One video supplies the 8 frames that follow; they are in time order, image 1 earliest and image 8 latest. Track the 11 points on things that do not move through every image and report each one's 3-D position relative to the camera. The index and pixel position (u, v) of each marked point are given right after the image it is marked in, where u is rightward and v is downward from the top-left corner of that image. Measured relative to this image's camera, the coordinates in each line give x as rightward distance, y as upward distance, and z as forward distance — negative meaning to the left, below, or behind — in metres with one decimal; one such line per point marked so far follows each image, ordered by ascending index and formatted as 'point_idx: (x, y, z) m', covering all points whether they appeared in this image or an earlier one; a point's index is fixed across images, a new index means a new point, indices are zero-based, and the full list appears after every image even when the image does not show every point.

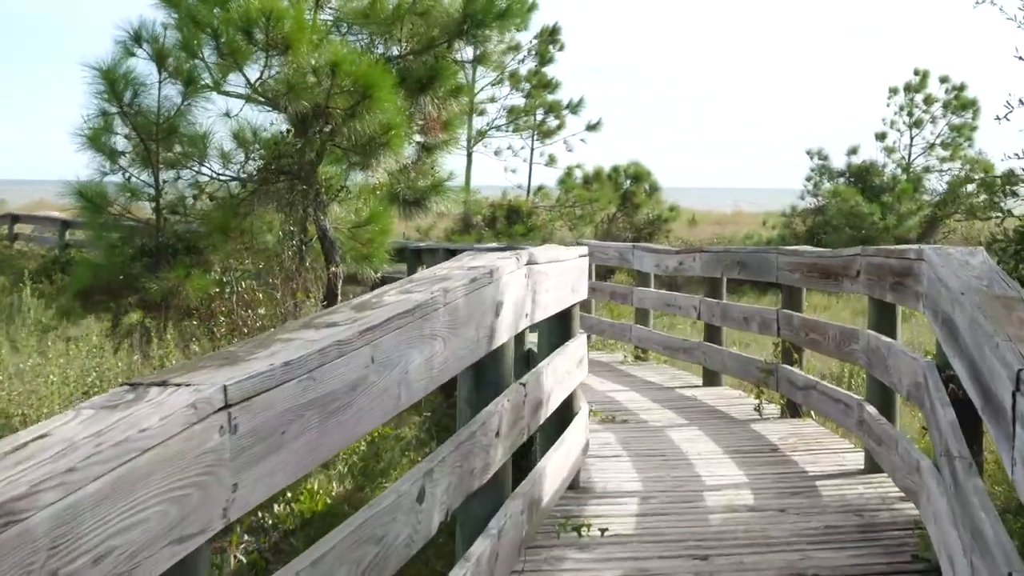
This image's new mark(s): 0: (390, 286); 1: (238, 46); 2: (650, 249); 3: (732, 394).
0: (-0.2, 0.0, +2.3) m
1: (-1.1, +0.9, +6.4) m
2: (+0.7, +0.2, +8.1) m
3: (+0.9, -0.4, +6.6) m
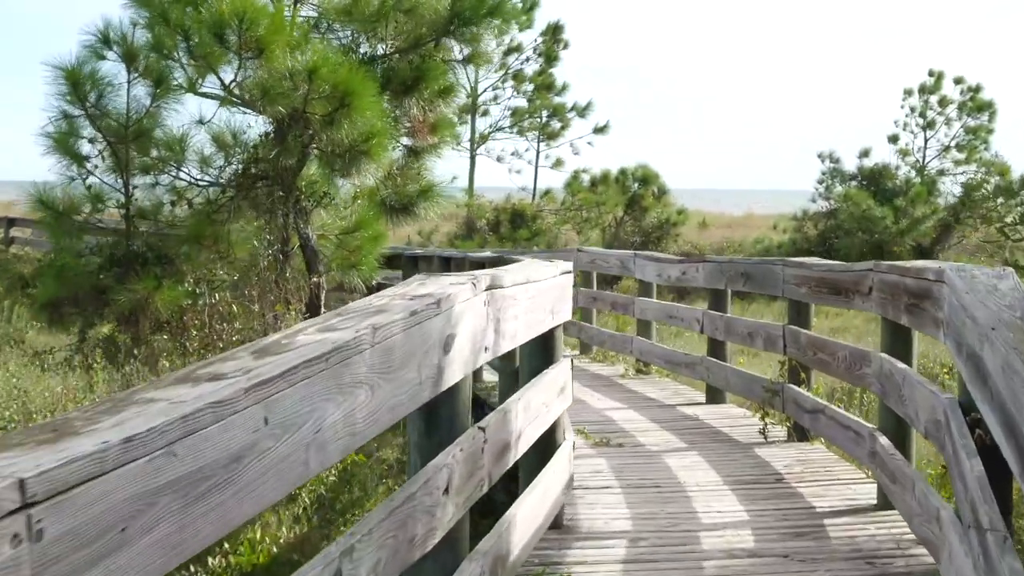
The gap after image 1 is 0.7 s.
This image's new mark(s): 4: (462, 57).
0: (-0.2, 0.0, +1.9) m
1: (-1.1, +0.9, +6.0) m
2: (+0.7, +0.1, +7.7) m
3: (+0.9, -0.5, +6.2) m
4: (-0.3, +1.1, +7.9) m
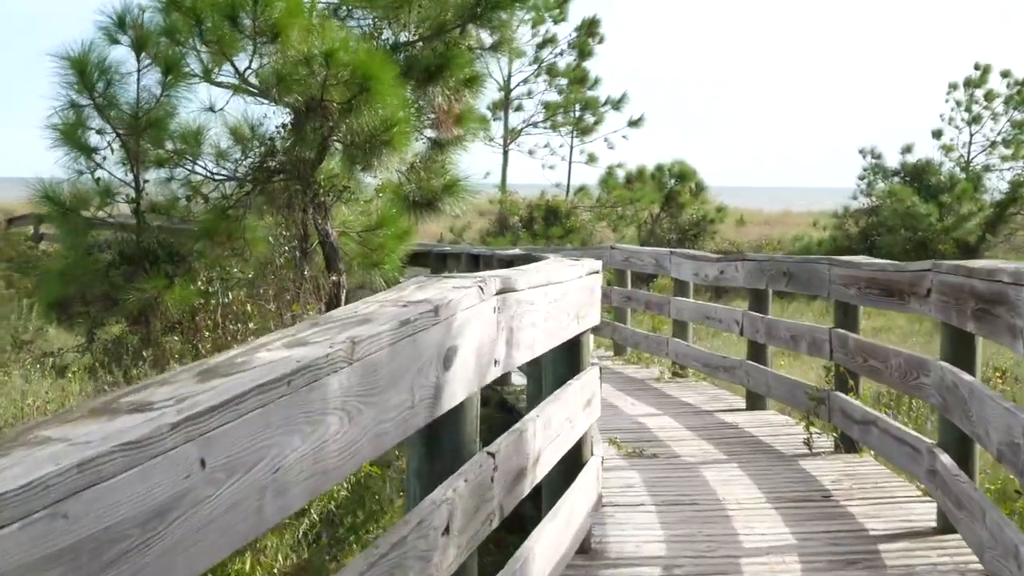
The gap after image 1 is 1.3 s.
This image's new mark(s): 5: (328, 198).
0: (-0.2, 0.0, +1.6) m
1: (-1.0, +0.9, +5.7) m
2: (+0.8, +0.1, +7.4) m
3: (+1.0, -0.5, +5.9) m
4: (-0.1, +1.2, +7.6) m
5: (-0.8, +0.4, +6.6) m
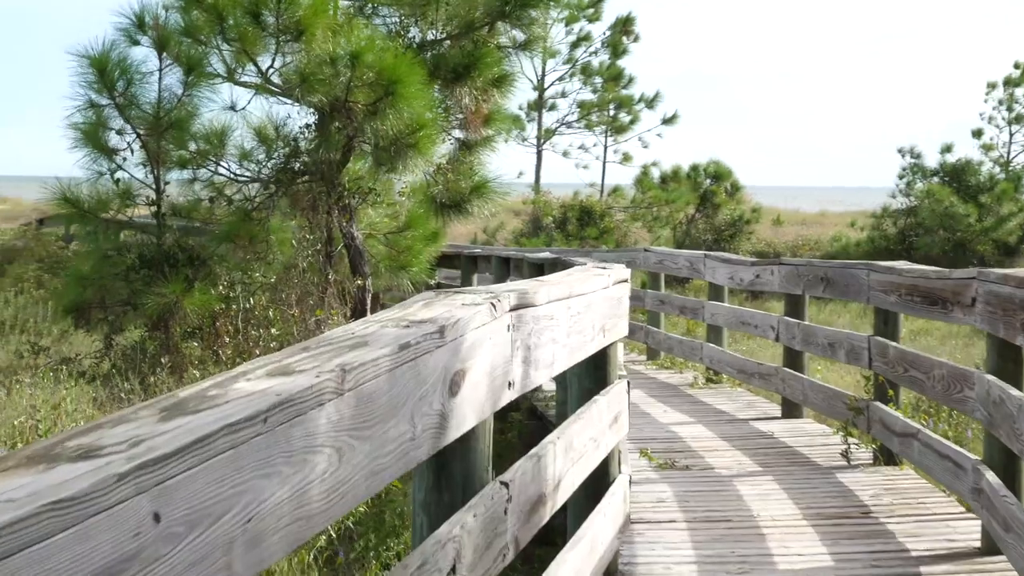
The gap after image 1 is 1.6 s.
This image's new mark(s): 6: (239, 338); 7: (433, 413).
0: (-0.2, -0.1, +1.4) m
1: (-0.9, +0.9, +5.6) m
2: (+0.9, +0.1, +7.2) m
3: (+1.1, -0.5, +5.7) m
4: (0.0, +1.1, +7.4) m
5: (-0.6, +0.4, +6.5) m
6: (-1.0, -0.2, +5.8) m
7: (-0.1, -0.1, +1.7) m
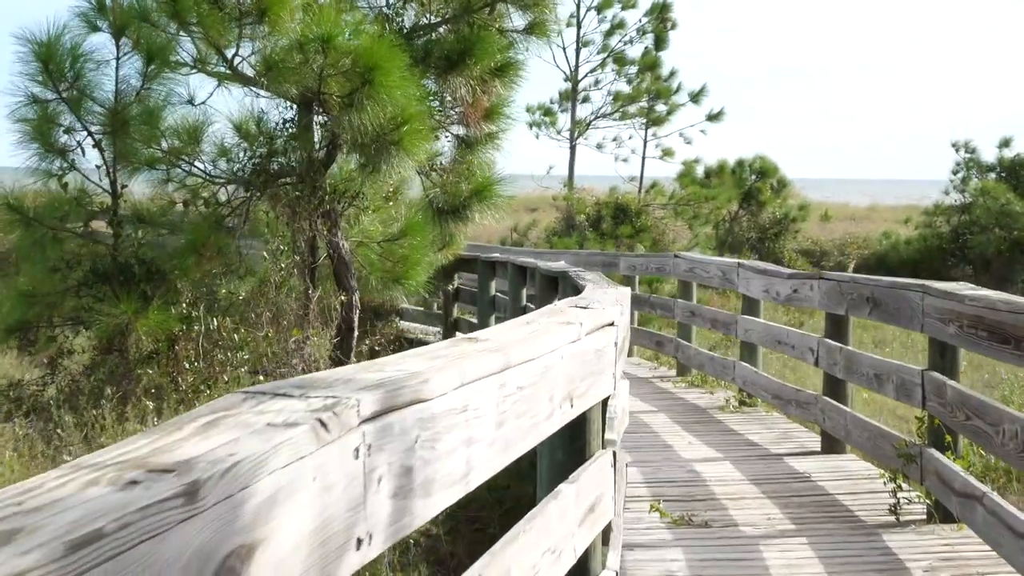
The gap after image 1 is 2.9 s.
0: (-0.4, -0.1, +0.7) m
1: (-0.9, +0.8, +4.9) m
2: (+1.0, +0.1, +6.5) m
3: (+1.1, -0.6, +5.0) m
4: (+0.1, +1.1, +6.7) m
5: (-0.6, +0.3, +5.8) m
6: (-1.0, -0.2, +5.1) m
7: (-0.2, -0.2, +1.0) m
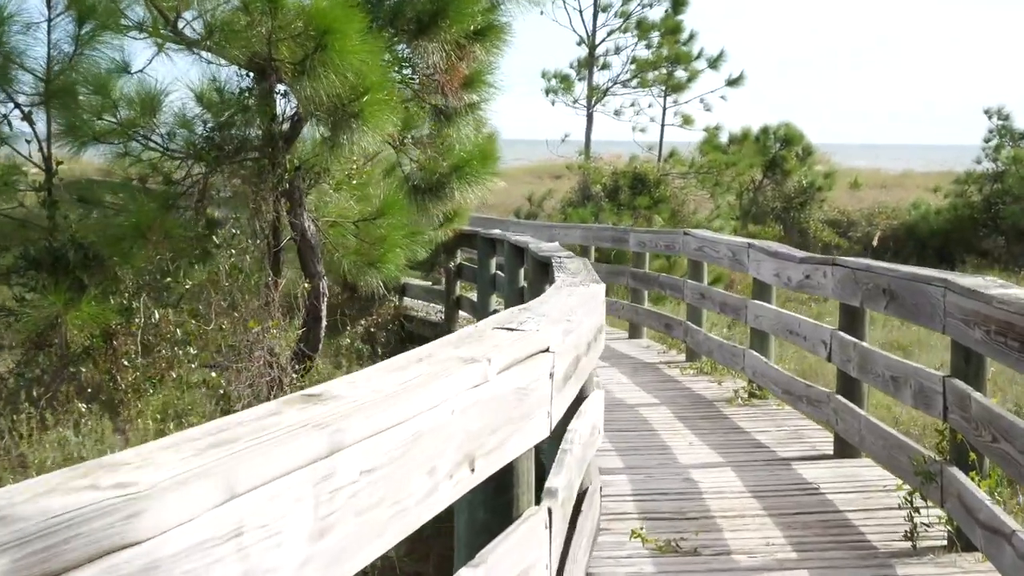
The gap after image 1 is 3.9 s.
0: (-0.5, -0.2, +0.2) m
1: (-1.0, +0.9, +4.4) m
2: (+0.9, +0.1, +6.0) m
3: (+1.0, -0.5, +4.4) m
4: (0.0, +1.1, +6.1) m
5: (-0.7, +0.3, +5.3) m
6: (-1.0, -0.2, +4.6) m
7: (-0.3, -0.3, +0.5) m
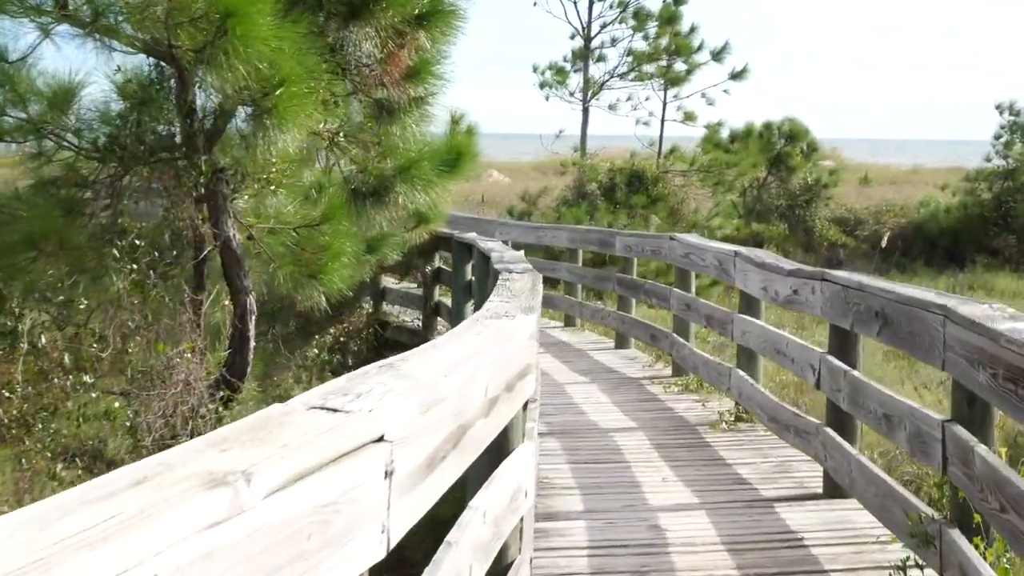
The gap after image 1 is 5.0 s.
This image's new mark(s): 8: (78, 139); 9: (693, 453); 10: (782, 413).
0: (-0.7, -0.3, -0.3) m
1: (-1.1, +0.8, +3.8) m
2: (+0.8, +0.1, +5.4) m
3: (+0.9, -0.6, +3.9) m
4: (-0.1, +1.1, +5.6) m
5: (-0.8, +0.3, +4.7) m
6: (-1.2, -0.3, +4.0) m
7: (-0.5, -0.3, -0.1) m
8: (-1.2, +0.4, +4.5) m
9: (+0.6, -0.5, +5.1) m
10: (+0.8, -0.4, +4.9) m
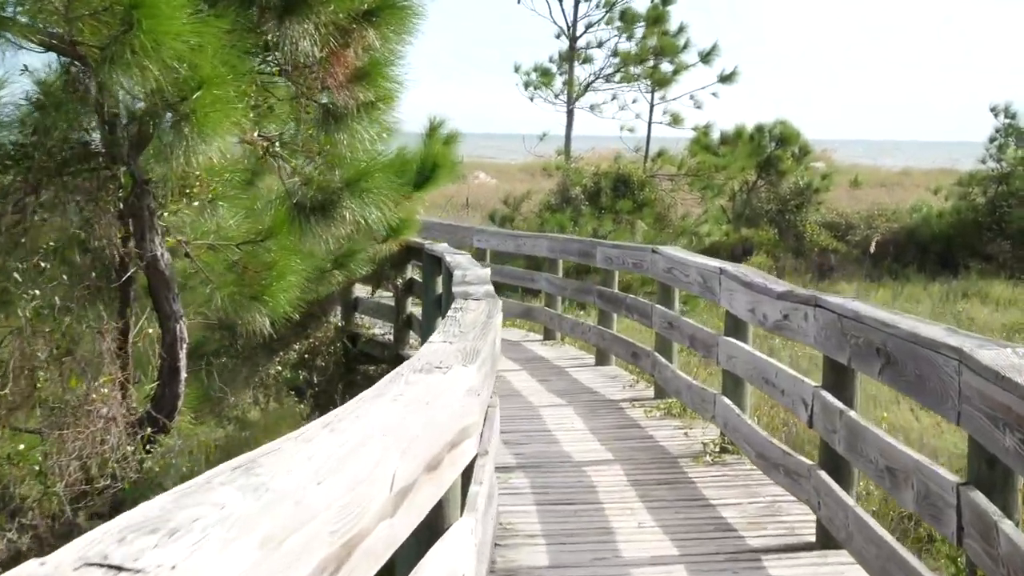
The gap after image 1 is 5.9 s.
0: (-0.8, -0.3, -0.8) m
1: (-1.2, +0.7, +3.4) m
2: (+0.7, 0.0, +4.9) m
3: (+0.8, -0.7, +3.4) m
4: (-0.2, +1.0, +5.1) m
5: (-0.9, +0.2, +4.3) m
6: (-1.3, -0.3, +3.6) m
7: (-0.6, -0.4, -0.5) m
8: (-1.3, +0.3, +4.0) m
9: (+0.5, -0.6, +4.7) m
10: (+0.7, -0.4, +4.4) m
